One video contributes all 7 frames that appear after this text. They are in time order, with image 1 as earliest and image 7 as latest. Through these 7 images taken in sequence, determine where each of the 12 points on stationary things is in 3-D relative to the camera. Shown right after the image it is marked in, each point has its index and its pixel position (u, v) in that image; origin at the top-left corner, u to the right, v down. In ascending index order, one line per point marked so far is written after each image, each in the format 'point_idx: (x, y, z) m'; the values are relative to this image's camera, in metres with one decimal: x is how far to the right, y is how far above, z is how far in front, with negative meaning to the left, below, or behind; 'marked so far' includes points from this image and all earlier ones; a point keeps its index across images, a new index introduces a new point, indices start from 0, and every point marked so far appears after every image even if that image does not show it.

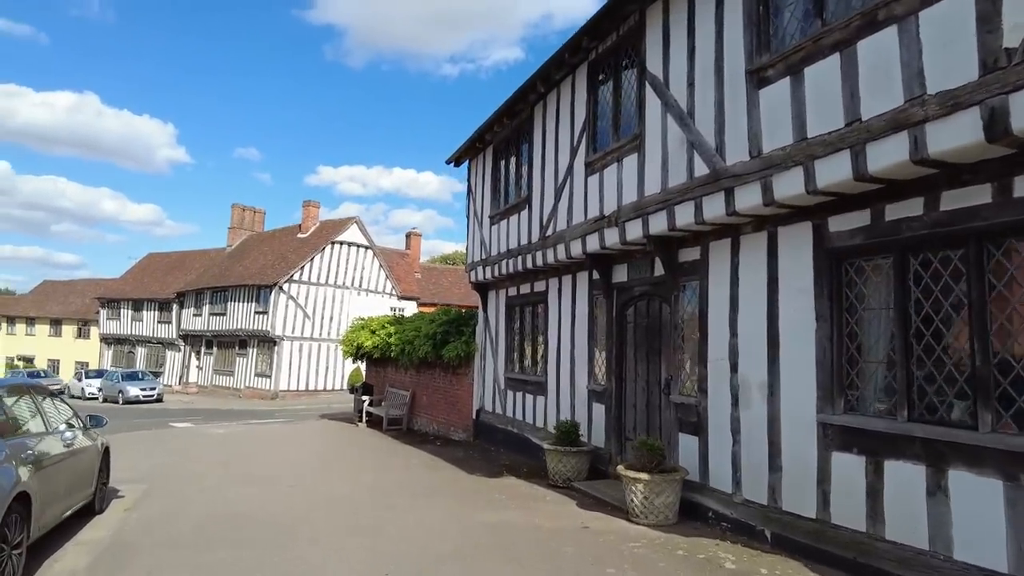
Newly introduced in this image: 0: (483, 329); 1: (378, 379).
0: (-0.6, -0.9, +13.1) m
1: (-3.8, -2.6, +18.4) m
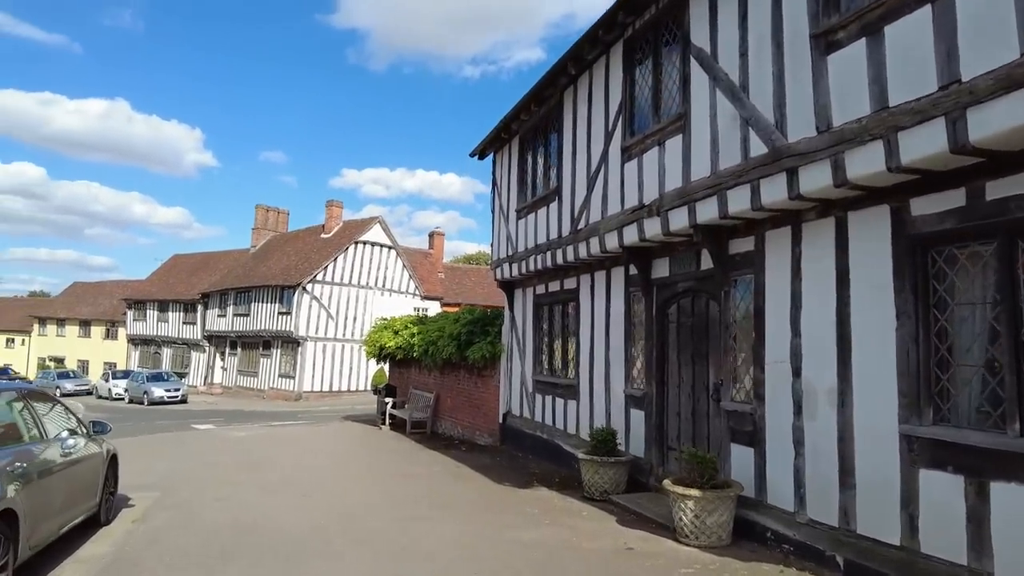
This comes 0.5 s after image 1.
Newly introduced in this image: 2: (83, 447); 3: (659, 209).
0: (-0.1, -0.8, +12.5) m
1: (-3.1, -2.6, +17.9) m
2: (-4.2, -1.6, +6.4) m
3: (+1.6, +0.9, +6.9) m
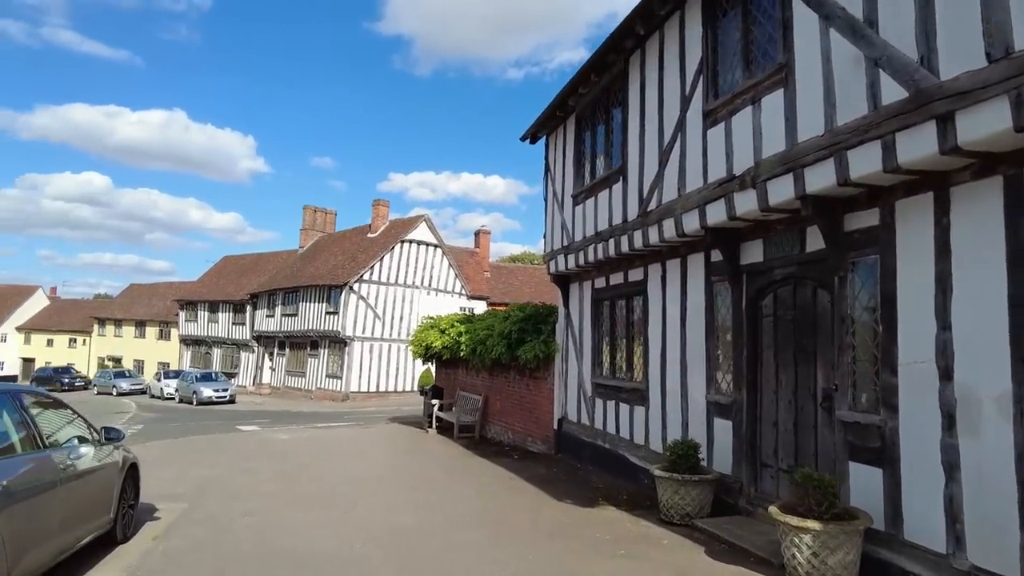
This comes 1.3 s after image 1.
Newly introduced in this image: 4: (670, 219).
0: (+0.9, -0.7, +11.5) m
1: (-1.7, -2.5, +17.1) m
2: (-3.7, -1.5, +5.6) m
3: (+2.2, +1.0, +5.8) m
4: (+1.7, +0.8, +7.1) m
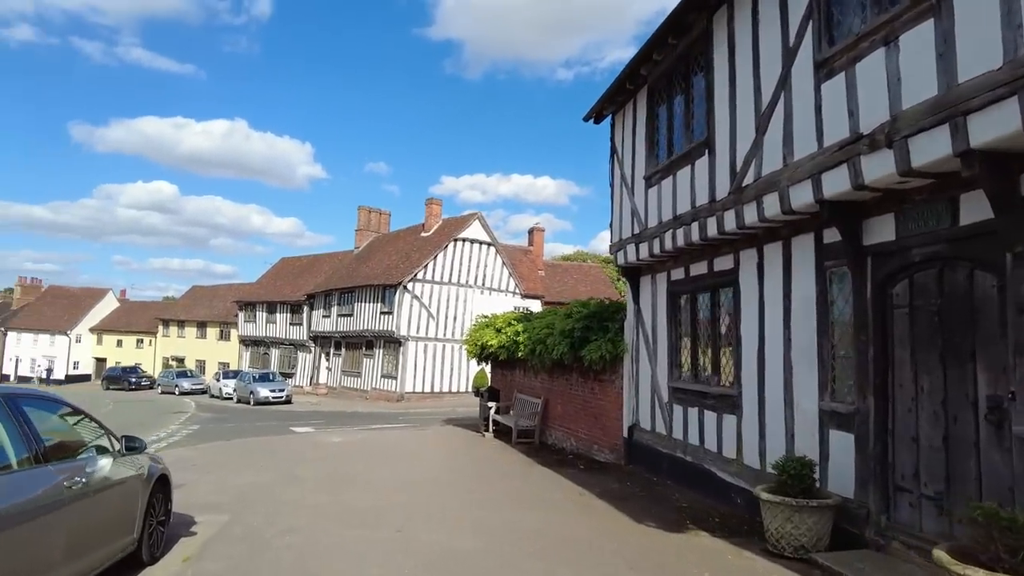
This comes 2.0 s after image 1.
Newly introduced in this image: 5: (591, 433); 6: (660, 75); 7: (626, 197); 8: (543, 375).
0: (+2.0, -0.6, +10.5) m
1: (-0.2, -2.4, +16.2) m
2: (-3.1, -1.4, +5.0) m
3: (+2.7, +1.1, +4.6) m
4: (+2.4, +0.9, +6.0) m
5: (+1.4, -2.6, +11.7) m
6: (+2.0, +2.9, +8.9) m
7: (+1.8, +1.4, +10.1) m
8: (+0.7, -1.9, +13.9) m
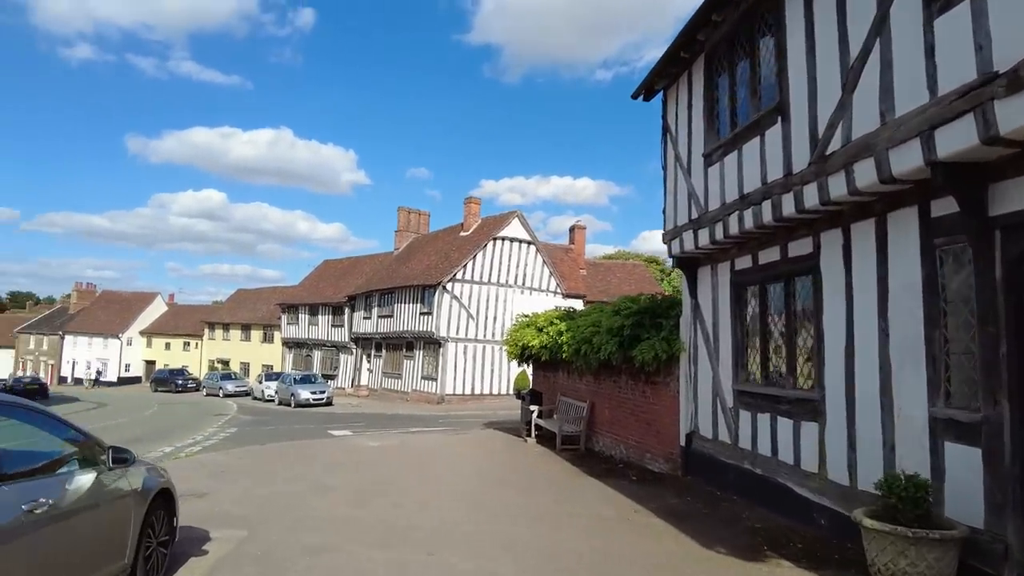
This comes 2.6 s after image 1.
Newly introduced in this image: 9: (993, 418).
0: (+2.6, -0.5, +9.5) m
1: (+0.8, -2.3, +15.4) m
2: (-2.8, -1.3, +4.3) m
3: (+3.0, +1.2, +3.6) m
4: (+2.8, +1.0, +5.0) m
5: (+2.2, -2.5, +10.7) m
6: (+2.6, +3.1, +8.0) m
7: (+2.4, +1.5, +9.1) m
8: (+1.5, -1.8, +13.0) m
9: (+3.3, -0.9, +4.4) m
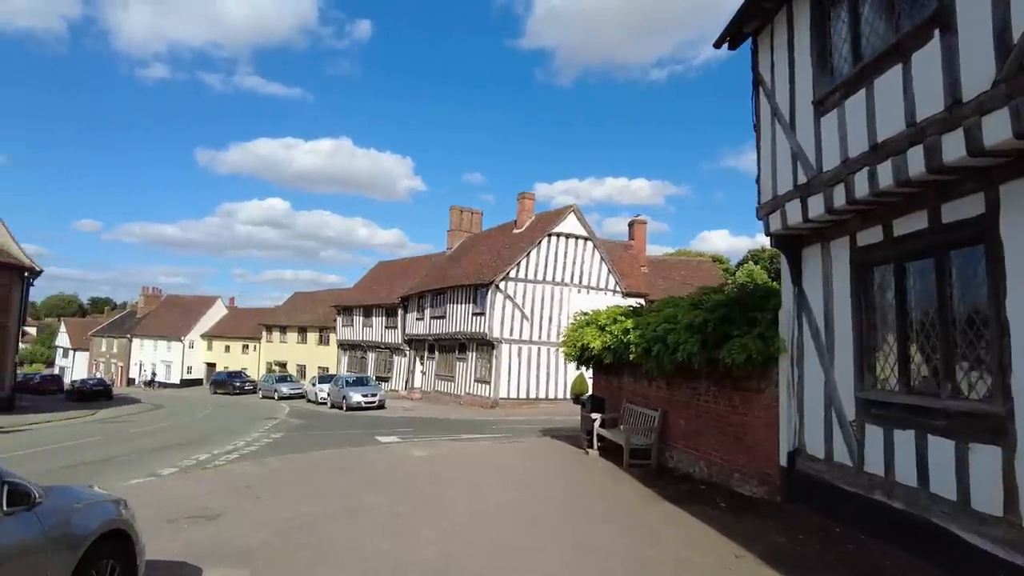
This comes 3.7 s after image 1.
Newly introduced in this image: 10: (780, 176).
0: (+3.3, -0.3, +7.7) m
1: (+2.1, -2.2, +13.7) m
2: (-2.4, -1.2, +3.0) m
3: (+3.2, +1.4, +1.8) m
4: (+3.1, +1.2, +3.3) m
5: (+3.0, -2.3, +9.0) m
6: (+3.1, +3.3, +6.2) m
7: (+3.1, +1.7, +7.4) m
8: (+2.6, -1.6, +11.3) m
9: (+3.6, -0.7, +2.6) m
10: (+3.0, +1.3, +7.4) m
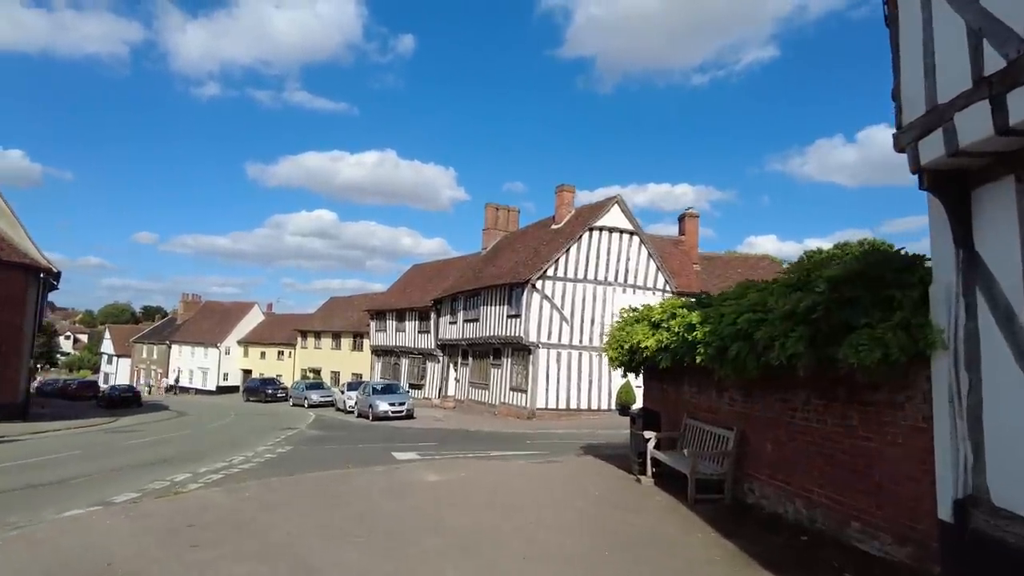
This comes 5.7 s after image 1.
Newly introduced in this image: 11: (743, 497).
0: (+3.5, 0.0, +5.0) m
1: (+2.6, -2.0, +11.0) m
2: (-2.6, -0.8, +0.6) m
3: (+3.0, +1.8, -0.9) m
4: (+3.0, +1.6, +0.6) m
5: (+3.3, -2.1, +6.2) m
6: (+3.2, +3.6, +3.5) m
7: (+3.2, +2.0, +4.7) m
8: (+3.0, -1.4, +8.6) m
9: (+3.4, -0.3, -0.2) m
10: (+3.2, +1.6, +4.7) m
11: (+3.0, -2.7, +8.3) m
